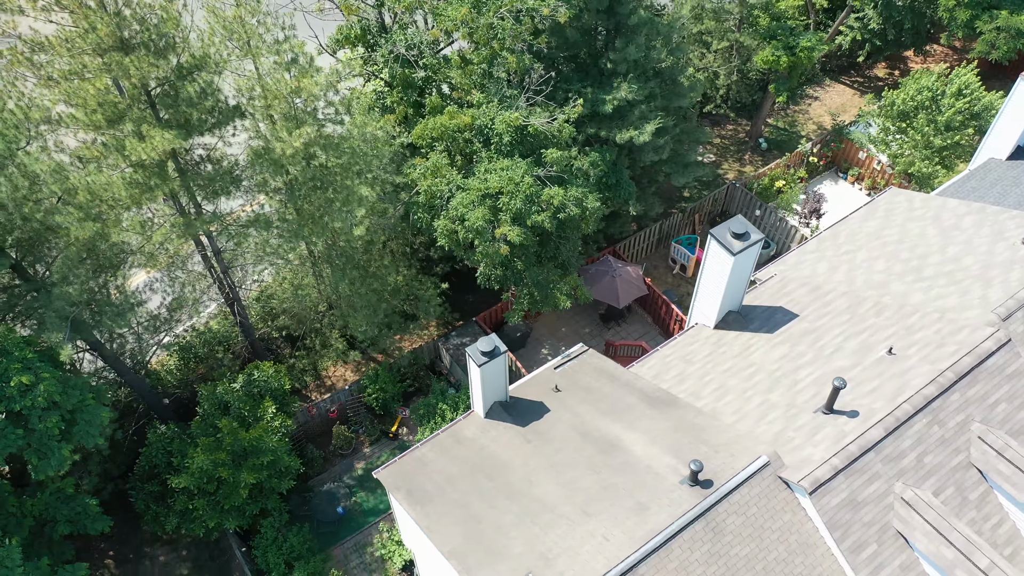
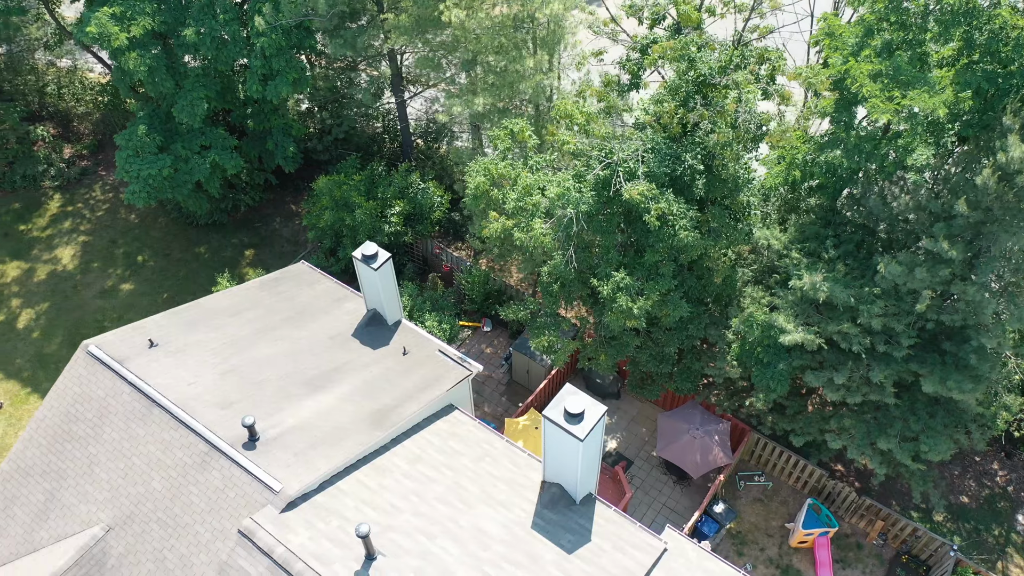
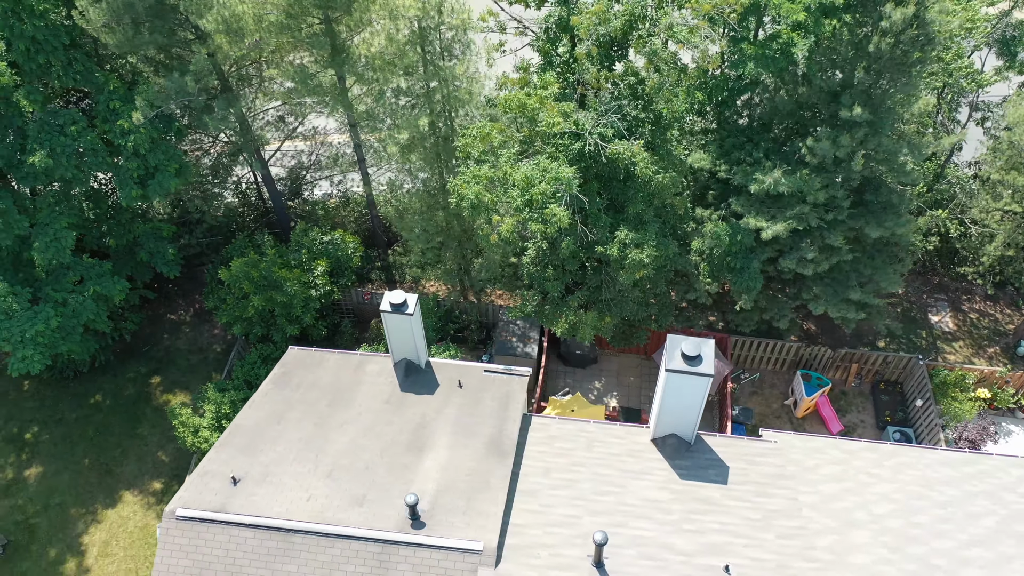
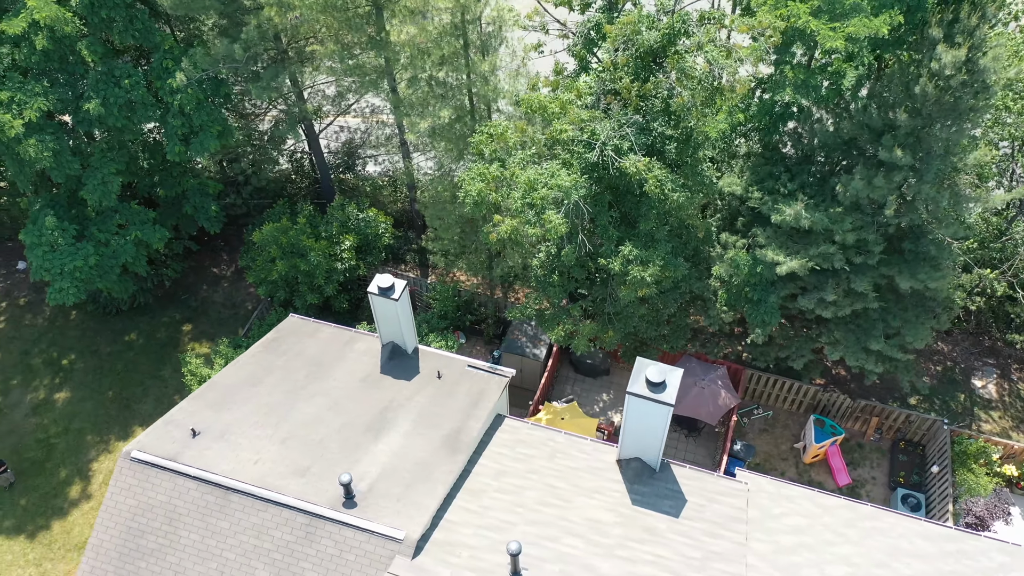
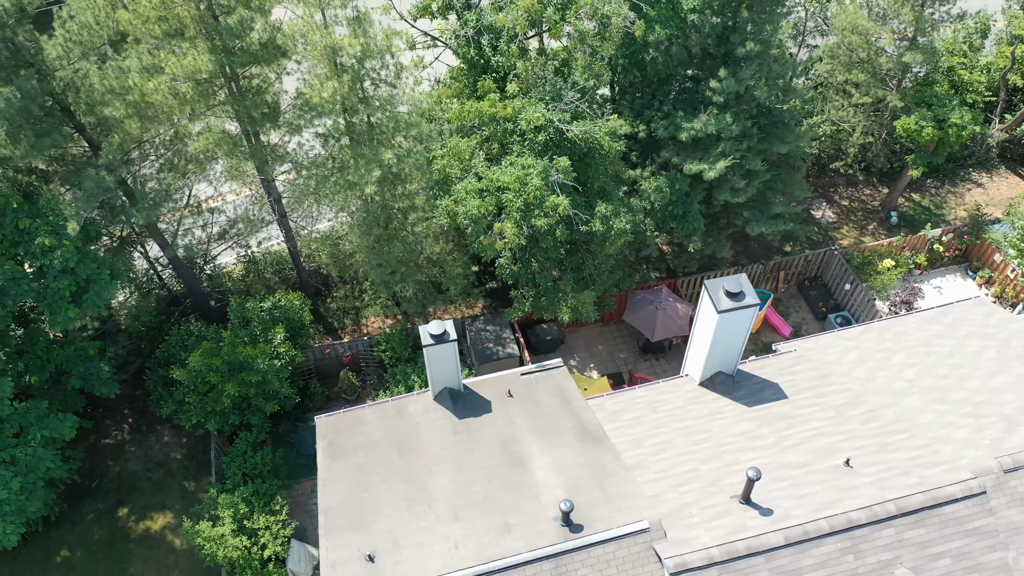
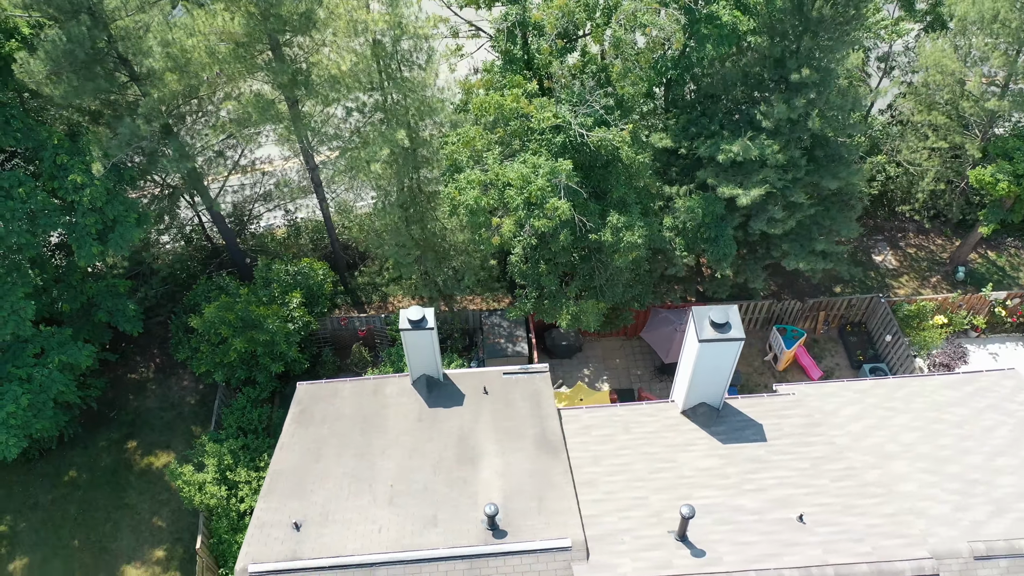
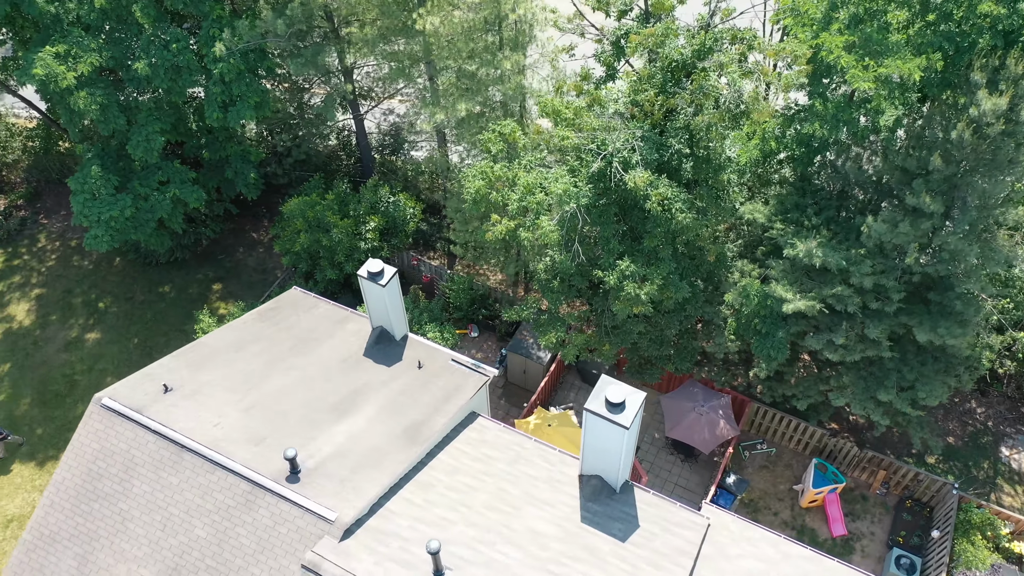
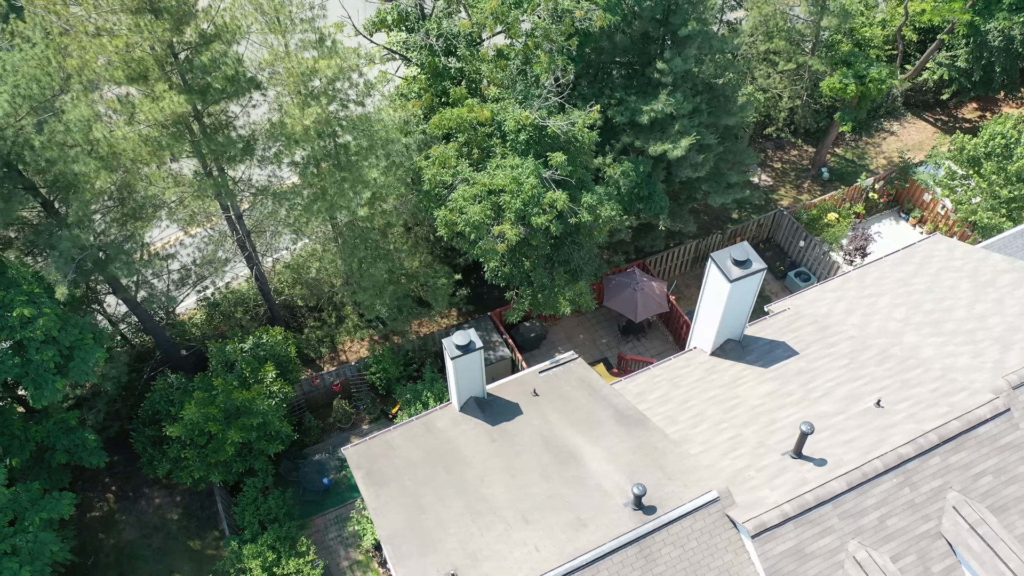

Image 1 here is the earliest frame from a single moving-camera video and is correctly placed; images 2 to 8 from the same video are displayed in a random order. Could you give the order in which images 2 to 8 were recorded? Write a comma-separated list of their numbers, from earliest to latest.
8, 5, 6, 3, 4, 7, 2
